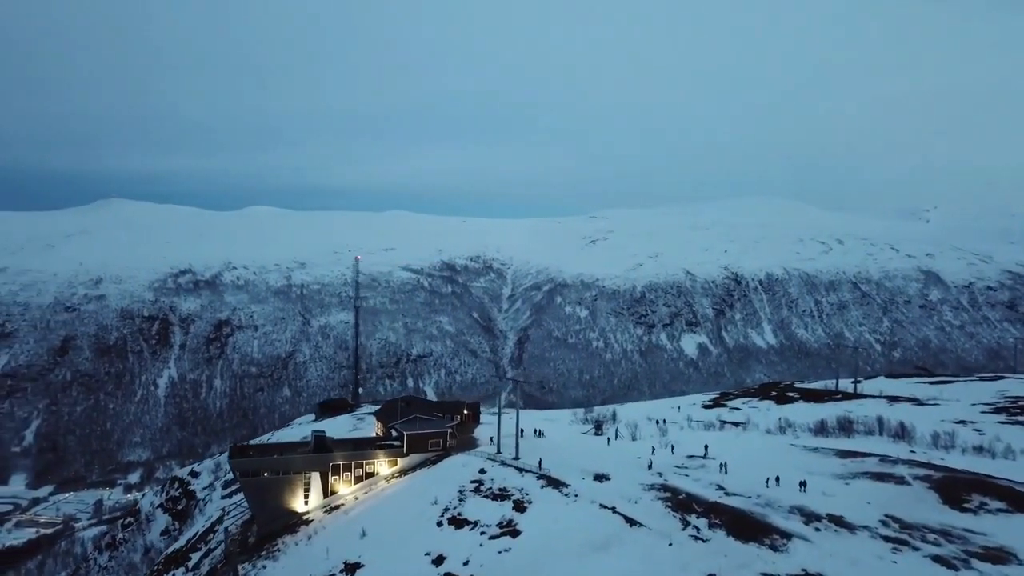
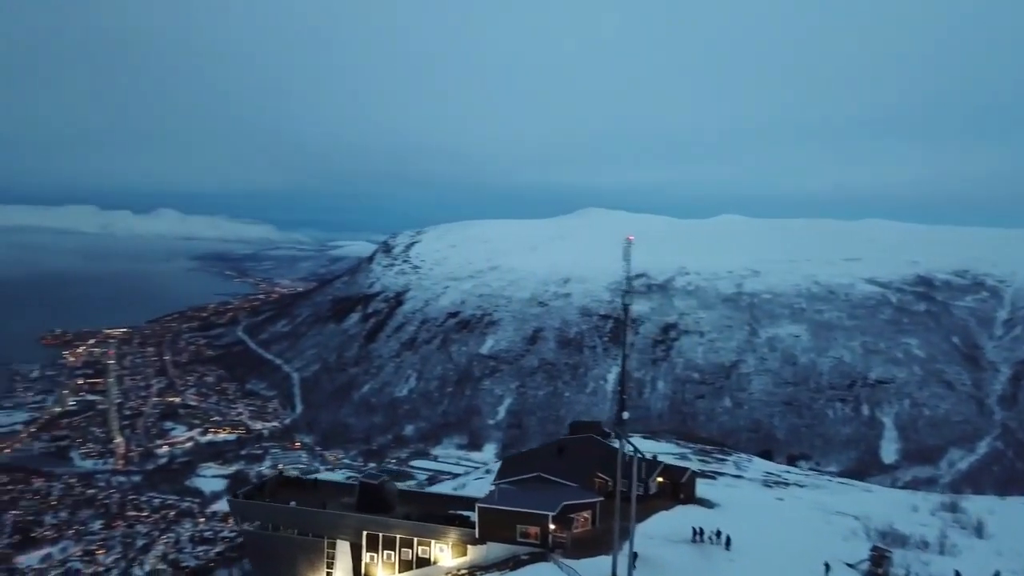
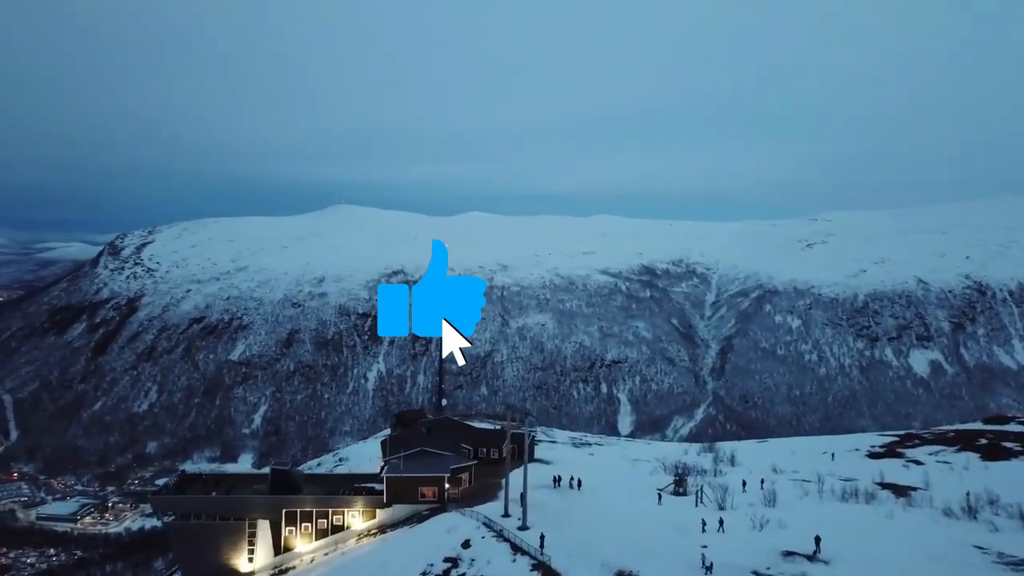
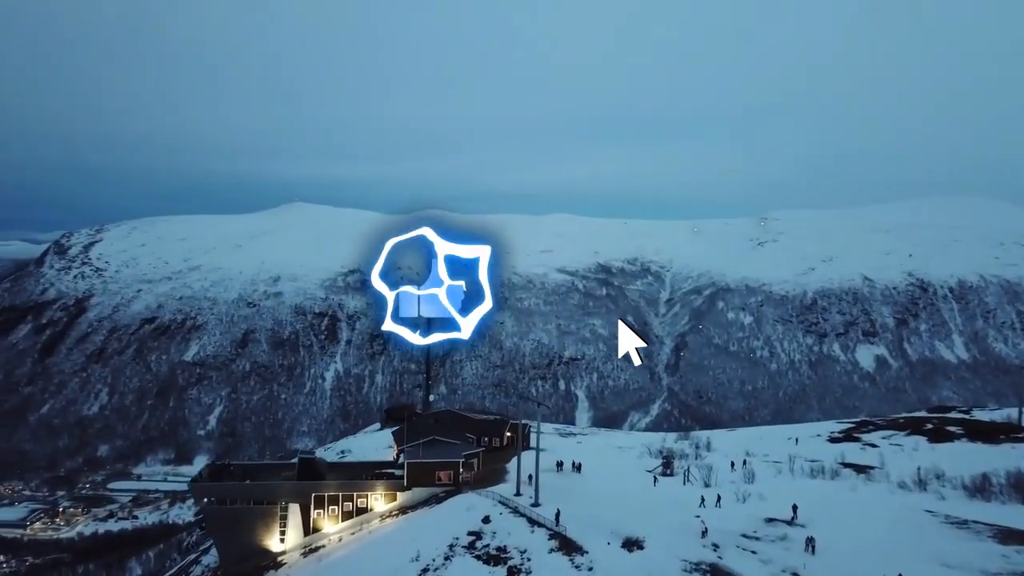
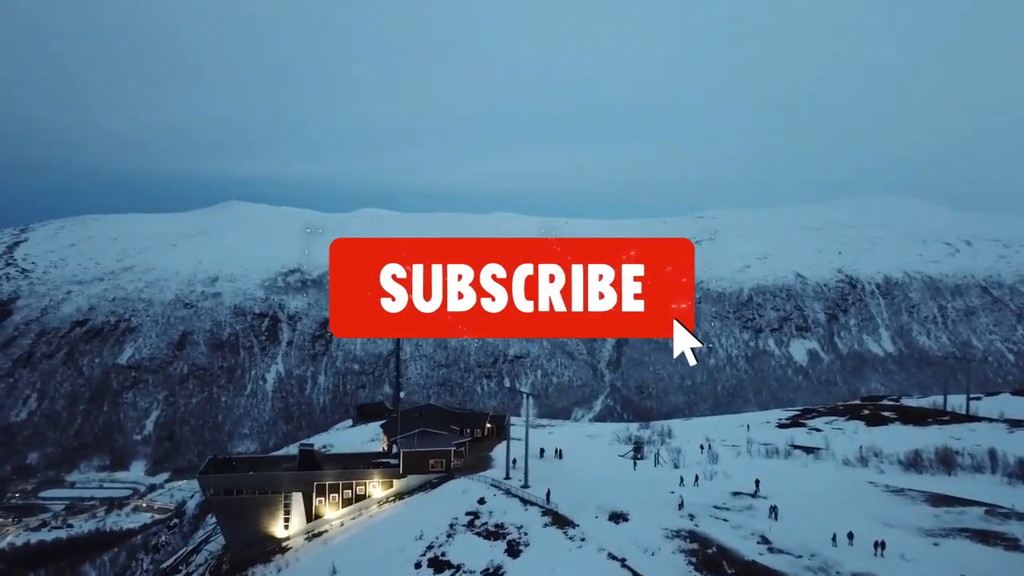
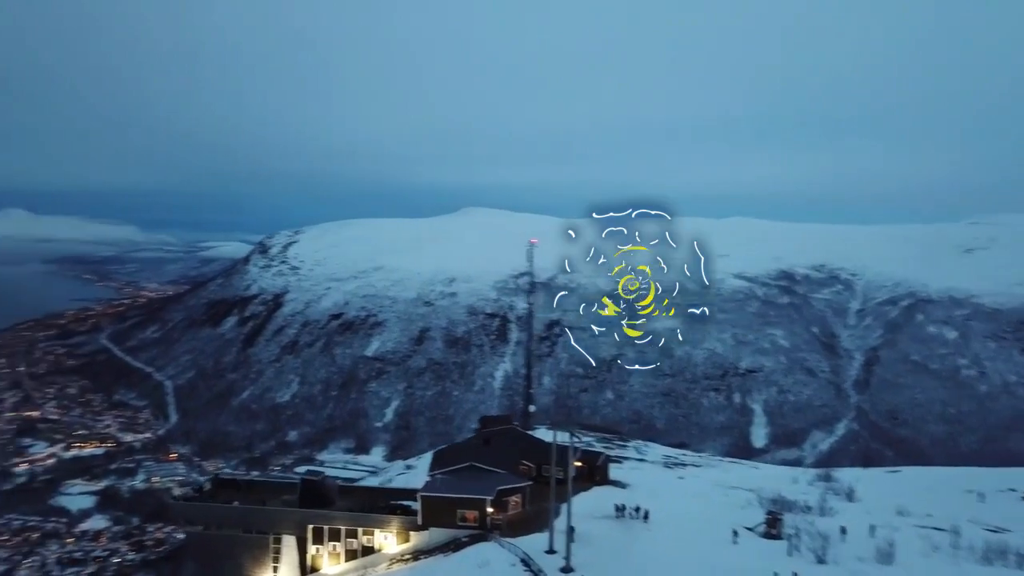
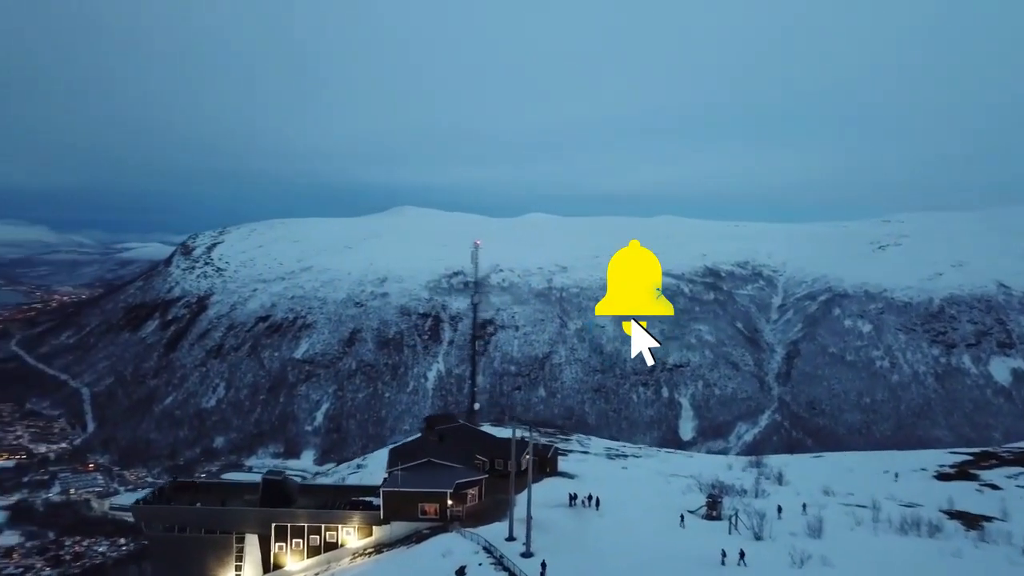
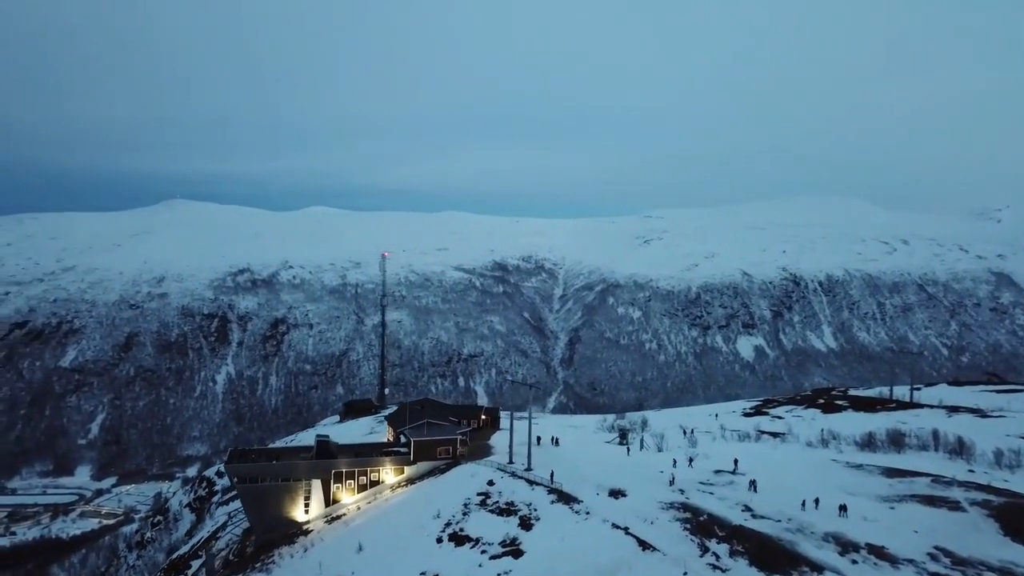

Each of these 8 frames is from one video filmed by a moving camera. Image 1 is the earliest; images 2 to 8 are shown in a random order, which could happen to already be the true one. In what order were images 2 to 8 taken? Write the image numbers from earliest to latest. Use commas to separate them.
8, 5, 4, 3, 7, 6, 2
